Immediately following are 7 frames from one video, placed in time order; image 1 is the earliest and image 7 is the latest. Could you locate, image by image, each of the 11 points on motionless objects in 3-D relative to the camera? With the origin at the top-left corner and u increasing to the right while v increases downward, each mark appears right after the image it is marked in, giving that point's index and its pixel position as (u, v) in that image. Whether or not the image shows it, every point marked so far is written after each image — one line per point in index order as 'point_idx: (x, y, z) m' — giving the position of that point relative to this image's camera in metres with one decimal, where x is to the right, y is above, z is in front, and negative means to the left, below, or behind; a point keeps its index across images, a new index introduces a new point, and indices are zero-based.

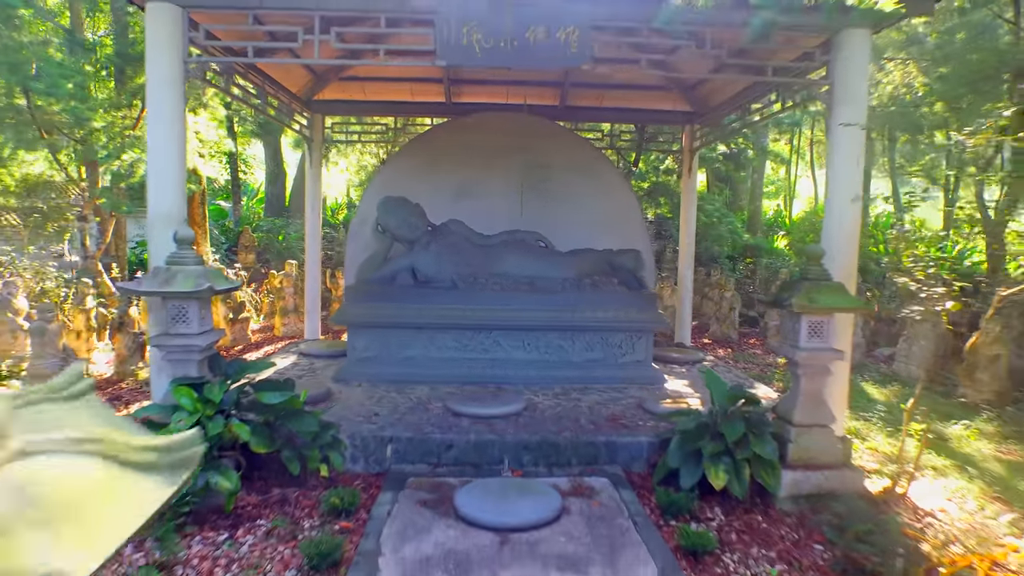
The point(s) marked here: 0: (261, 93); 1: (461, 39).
0: (-1.3, +1.0, +5.1) m
1: (-0.2, +0.9, +3.6) m
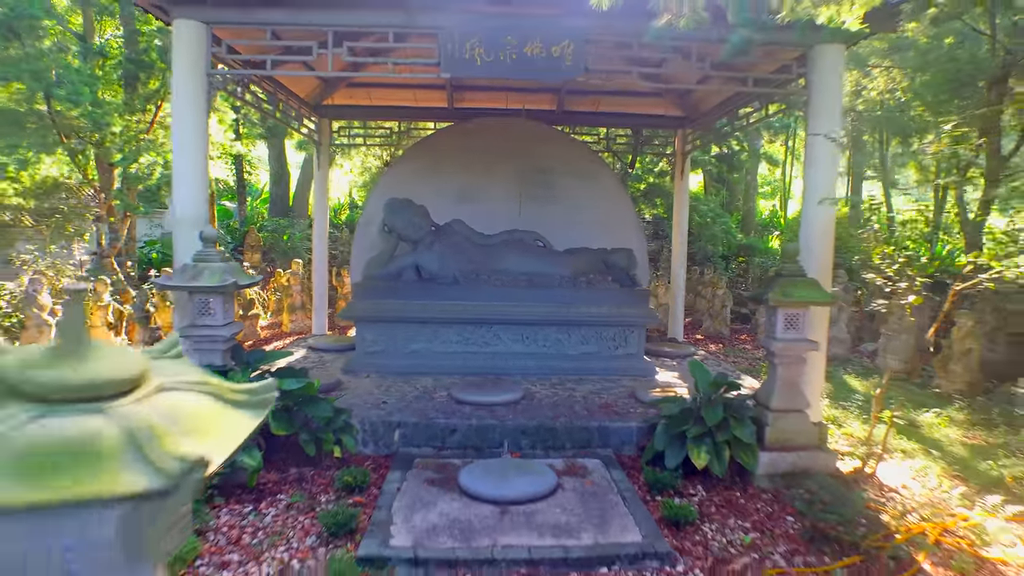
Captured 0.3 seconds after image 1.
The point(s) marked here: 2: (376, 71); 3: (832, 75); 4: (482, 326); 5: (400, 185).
0: (-1.3, +1.1, +5.4) m
1: (-0.2, +0.9, +3.8) m
2: (-0.7, +1.2, +5.2) m
3: (+1.2, +0.8, +3.8) m
4: (-0.1, -0.2, +4.9) m
5: (-0.7, +0.6, +6.1) m
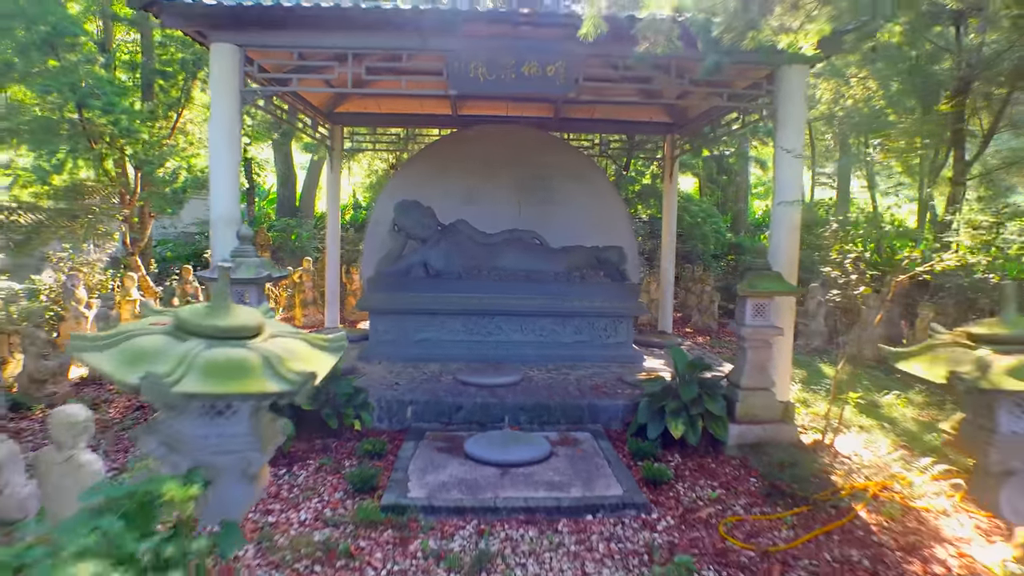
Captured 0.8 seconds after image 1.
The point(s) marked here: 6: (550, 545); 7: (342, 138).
0: (-1.3, +1.1, +5.9) m
1: (-0.2, +0.9, +4.3) m
2: (-0.7, +1.2, +5.7) m
3: (+1.2, +0.9, +4.2) m
4: (-0.1, -0.2, +5.4) m
5: (-0.7, +0.7, +6.6) m
6: (+0.1, -0.7, +2.8) m
7: (-1.3, +1.1, +7.2) m
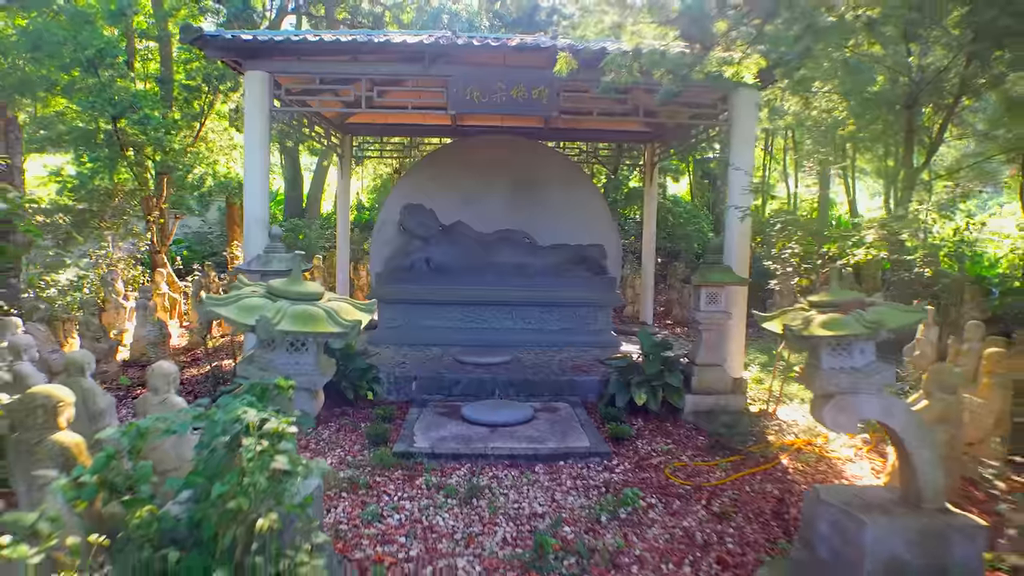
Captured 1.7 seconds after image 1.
0: (-1.4, +1.1, +6.6) m
1: (-0.2, +1.0, +5.0) m
2: (-0.8, +1.2, +6.4) m
3: (+1.2, +0.9, +4.9) m
4: (-0.2, -0.1, +6.1) m
5: (-0.8, +0.7, +7.3) m
6: (+0.1, -0.7, +3.5) m
7: (-1.3, +1.2, +7.9) m
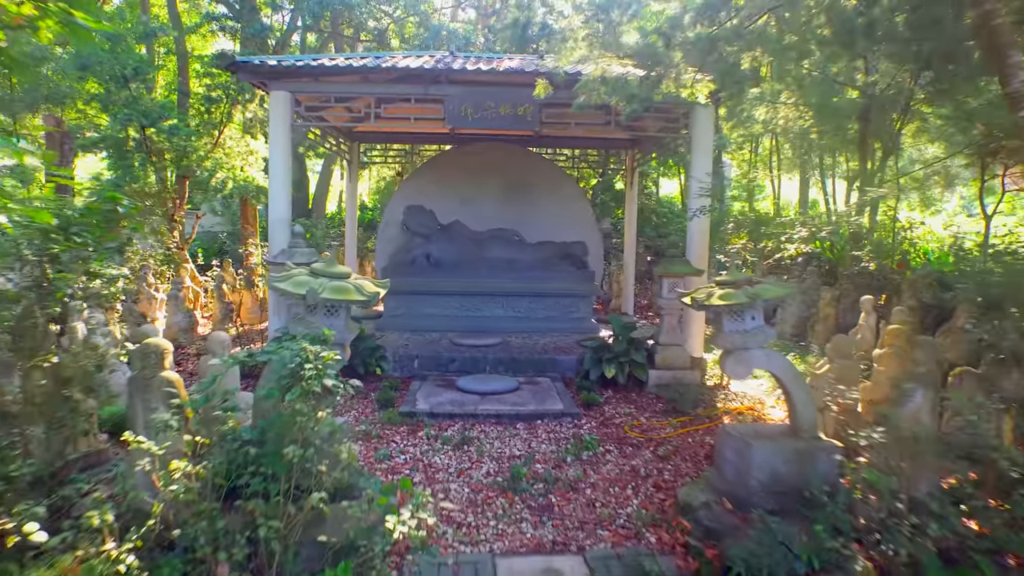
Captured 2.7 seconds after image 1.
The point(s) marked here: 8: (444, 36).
0: (-1.4, +1.2, +7.3) m
1: (-0.3, +1.0, +5.8) m
2: (-0.8, +1.3, +7.1) m
3: (+1.1, +0.9, +5.7) m
4: (-0.3, -0.1, +6.8) m
5: (-0.8, +0.8, +8.0) m
6: (0.0, -0.6, +4.2) m
7: (-1.4, +1.2, +8.7) m
8: (-0.7, +2.6, +10.1) m
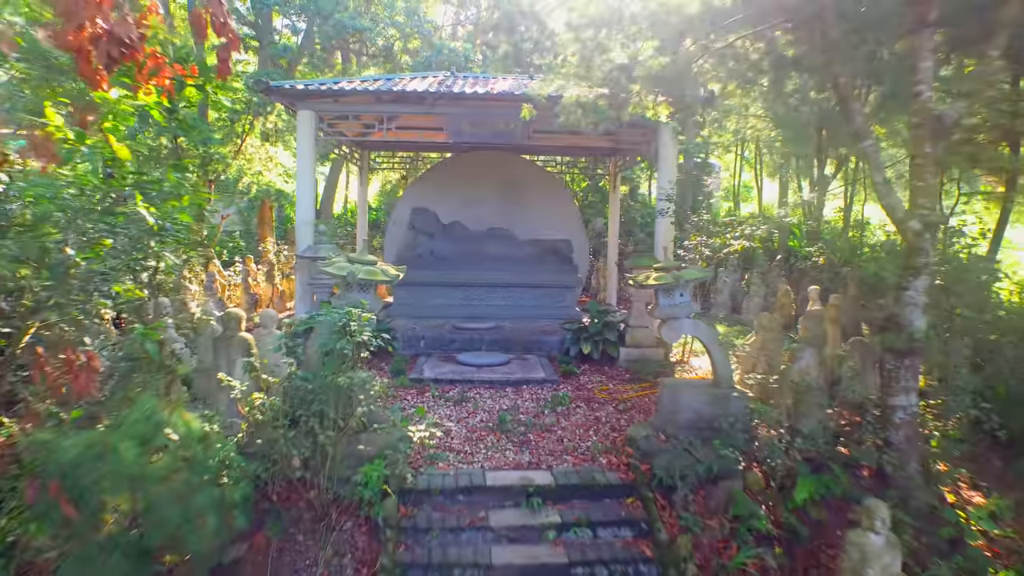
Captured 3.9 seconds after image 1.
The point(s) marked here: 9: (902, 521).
0: (-1.5, +1.2, +8.3) m
1: (-0.4, +1.1, +6.7) m
2: (-0.9, +1.3, +8.1) m
3: (+1.1, +1.0, +6.7) m
4: (-0.3, 0.0, +7.8) m
5: (-0.9, +0.8, +9.0) m
6: (-0.1, -0.6, +5.2) m
7: (-1.4, +1.3, +9.6) m
8: (-0.8, +2.7, +11.0) m
9: (+1.3, -0.8, +3.3) m
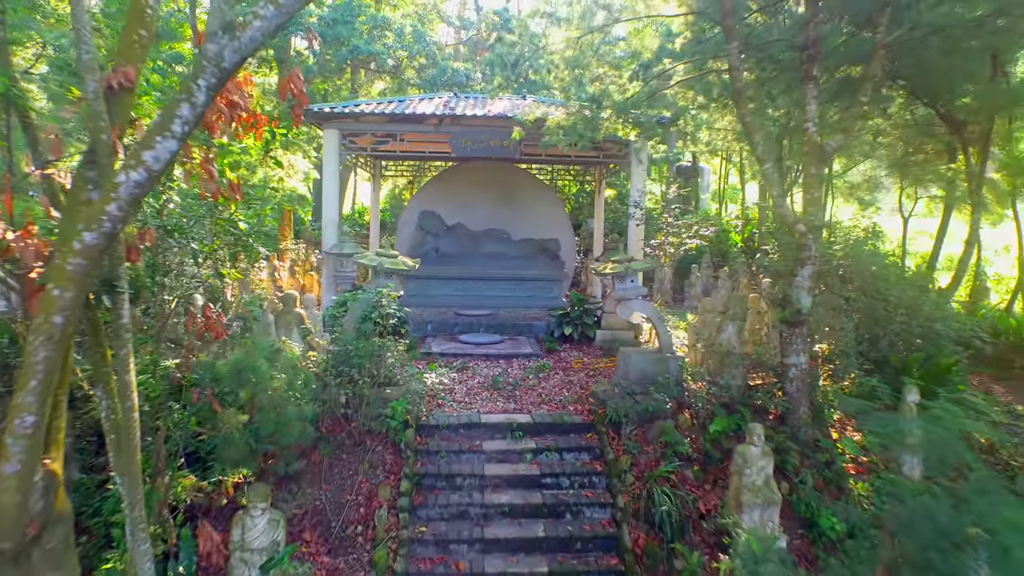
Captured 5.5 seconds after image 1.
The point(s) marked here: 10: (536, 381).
0: (-1.5, +1.3, +9.5) m
1: (-0.4, +1.2, +7.9) m
2: (-0.9, +1.4, +9.3) m
3: (+1.0, +1.1, +7.8) m
4: (-0.4, +0.1, +9.0) m
5: (-0.9, +0.9, +10.2) m
6: (-0.1, -0.5, +6.4) m
7: (-1.5, +1.3, +10.8) m
8: (-0.8, +2.7, +12.2) m
9: (+1.3, -0.7, +4.5) m
10: (+0.1, -0.5, +5.7) m
